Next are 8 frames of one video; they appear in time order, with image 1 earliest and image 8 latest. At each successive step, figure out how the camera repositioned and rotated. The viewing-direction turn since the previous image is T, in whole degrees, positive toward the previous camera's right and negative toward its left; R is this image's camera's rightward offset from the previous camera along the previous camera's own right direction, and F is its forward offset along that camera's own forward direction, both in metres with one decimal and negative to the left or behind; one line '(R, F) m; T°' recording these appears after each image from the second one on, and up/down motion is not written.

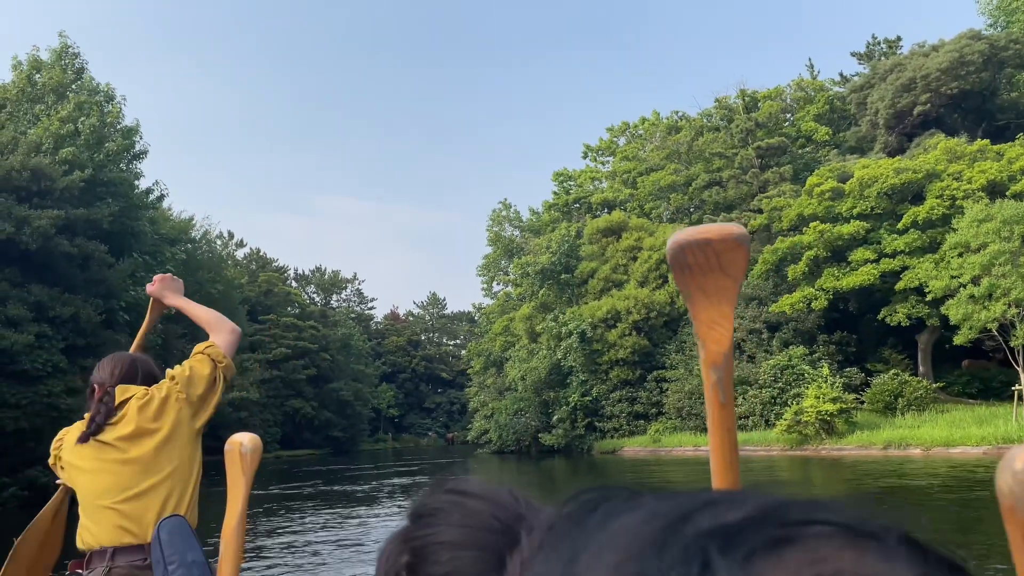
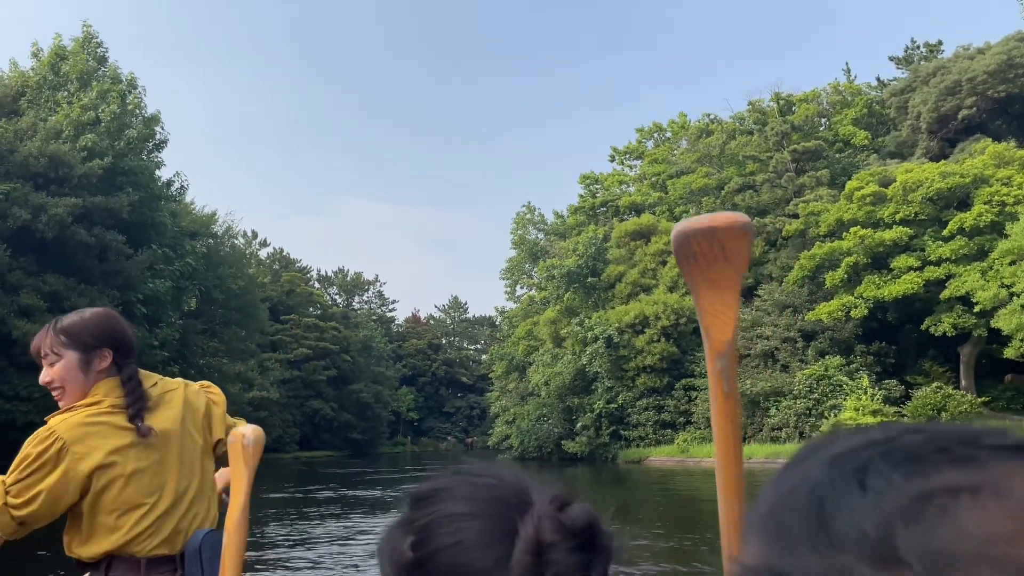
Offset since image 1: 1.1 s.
(-0.2, +0.7) m; -1°
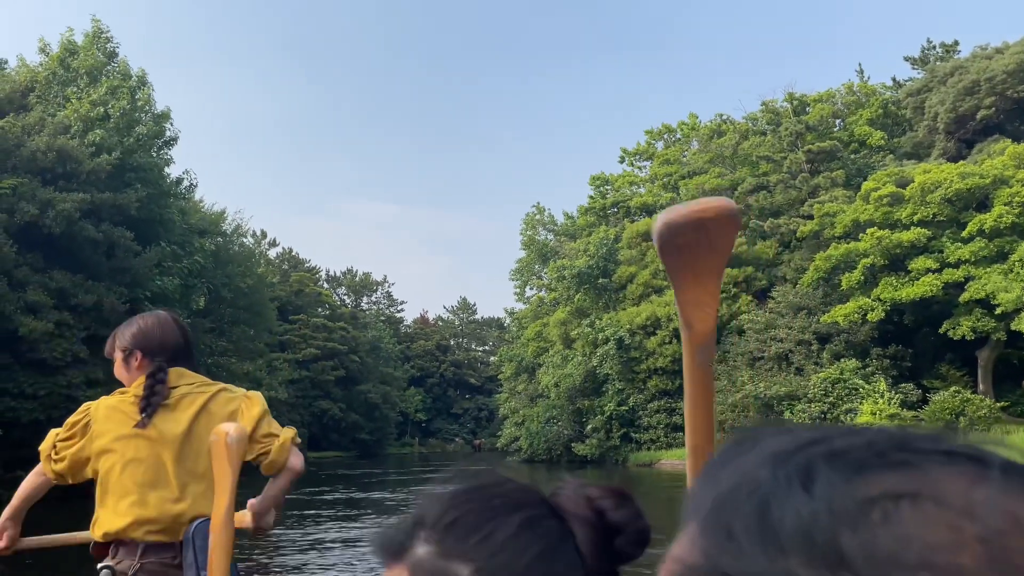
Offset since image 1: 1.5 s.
(-0.1, +0.3) m; -1°
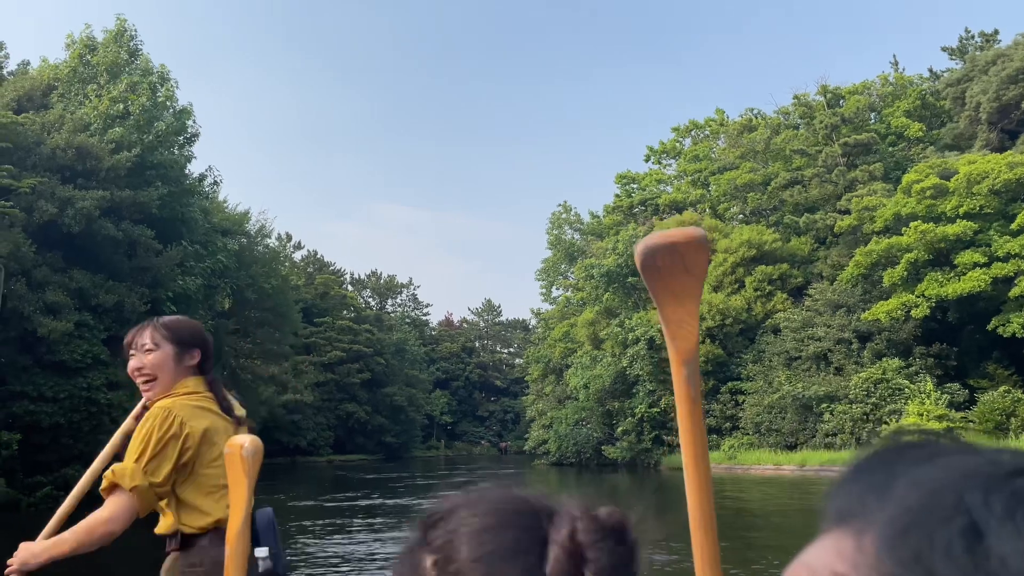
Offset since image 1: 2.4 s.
(-0.1, +0.6) m; -2°
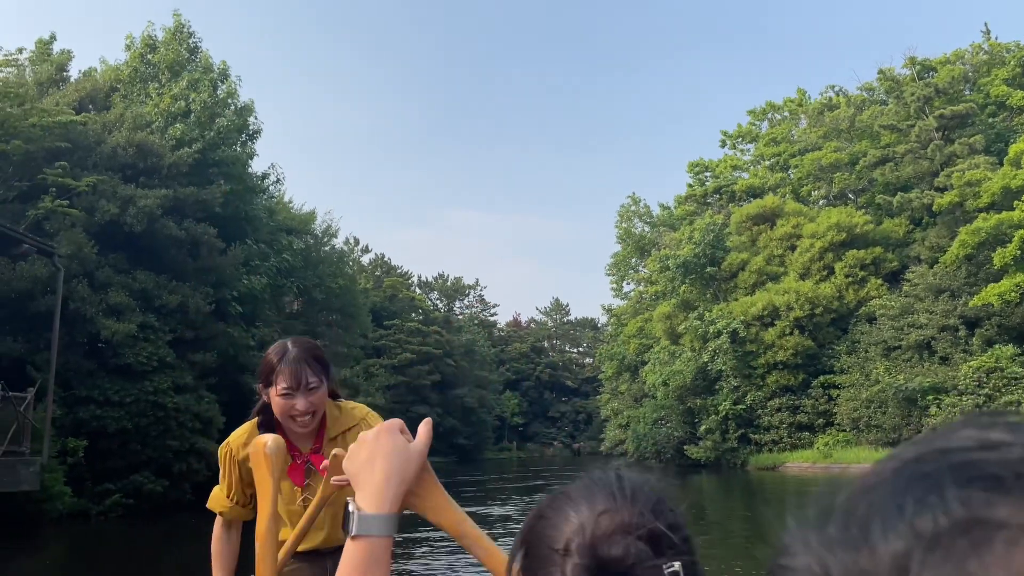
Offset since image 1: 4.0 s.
(-0.2, +1.1) m; -5°
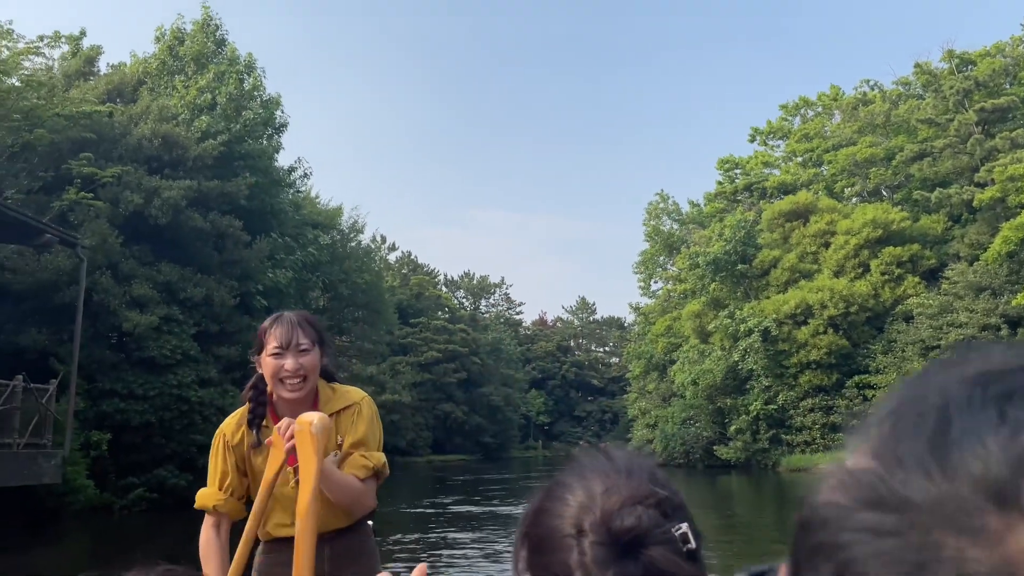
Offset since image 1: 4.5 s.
(0.0, +0.3) m; -2°
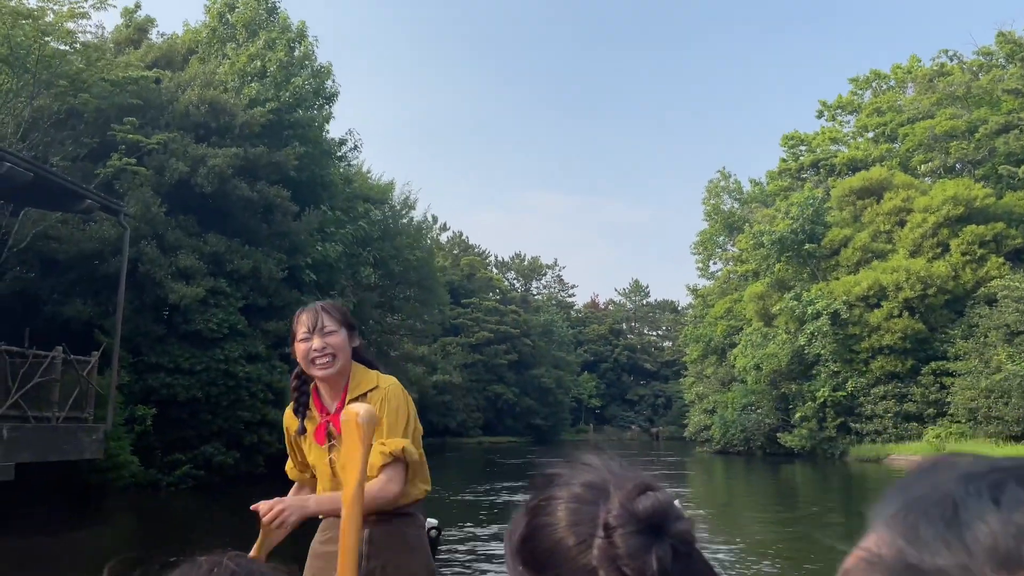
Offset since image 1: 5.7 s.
(-0.1, +0.8) m; -4°
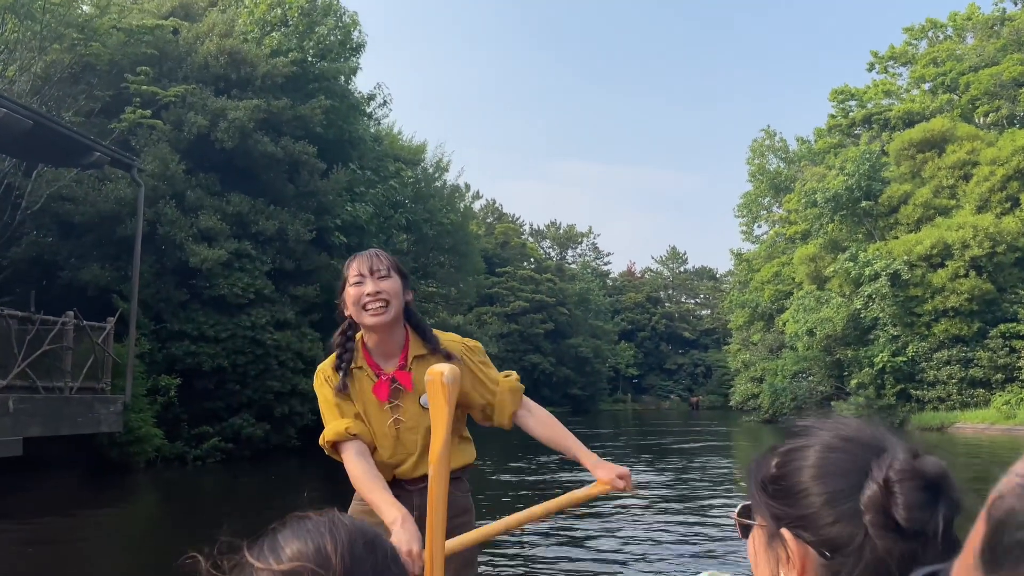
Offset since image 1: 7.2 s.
(-0.2, +1.0) m; -2°
